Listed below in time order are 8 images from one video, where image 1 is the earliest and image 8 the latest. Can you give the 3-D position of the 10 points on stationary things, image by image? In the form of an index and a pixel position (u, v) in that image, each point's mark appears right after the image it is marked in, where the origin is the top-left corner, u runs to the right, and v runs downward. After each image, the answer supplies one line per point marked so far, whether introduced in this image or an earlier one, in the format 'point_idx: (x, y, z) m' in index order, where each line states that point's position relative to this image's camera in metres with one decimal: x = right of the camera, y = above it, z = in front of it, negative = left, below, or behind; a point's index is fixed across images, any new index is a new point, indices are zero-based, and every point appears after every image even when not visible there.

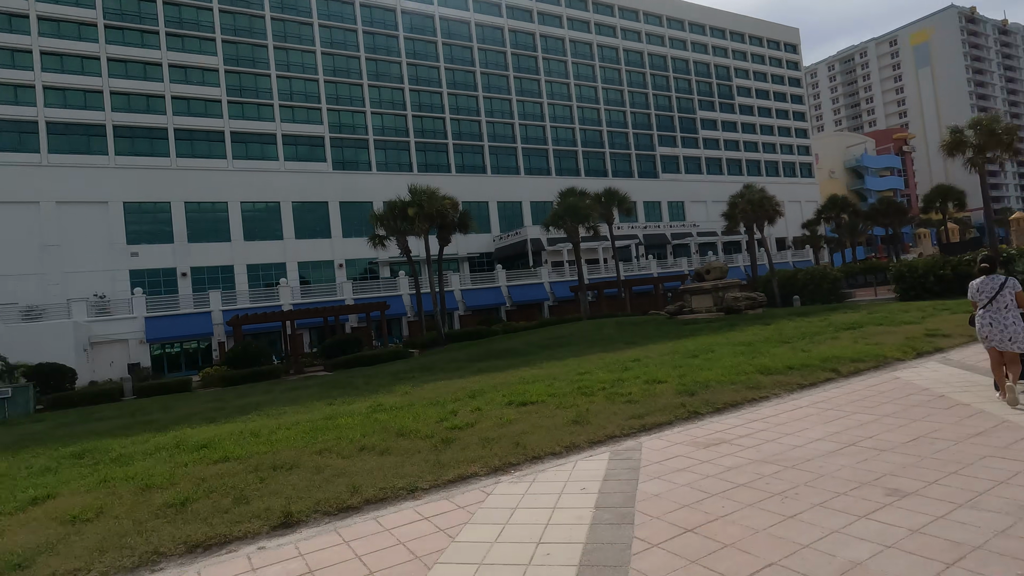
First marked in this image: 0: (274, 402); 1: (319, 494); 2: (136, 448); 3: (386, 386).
0: (-6.4, -3.1, +15.3) m
1: (-2.1, -2.2, +6.0) m
2: (-6.6, -2.8, +9.9) m
3: (-3.7, -2.8, +16.4) m
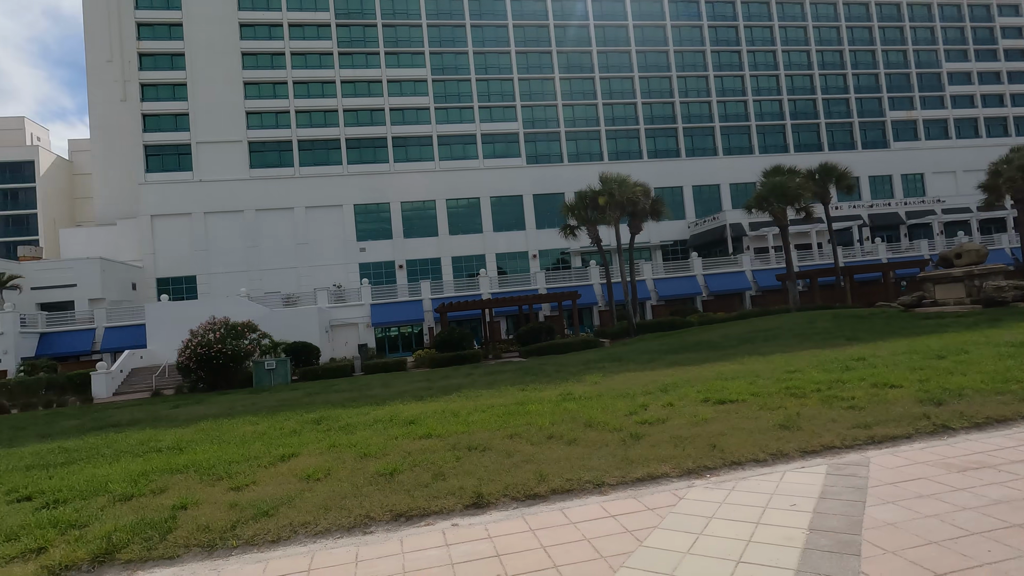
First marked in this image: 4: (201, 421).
0: (-1.1, -2.8, +16.4) m
1: (0.0, -2.1, +6.2) m
2: (-3.1, -2.7, +11.3) m
3: (+1.9, -2.5, +16.5) m
4: (-7.2, -3.1, +13.2) m
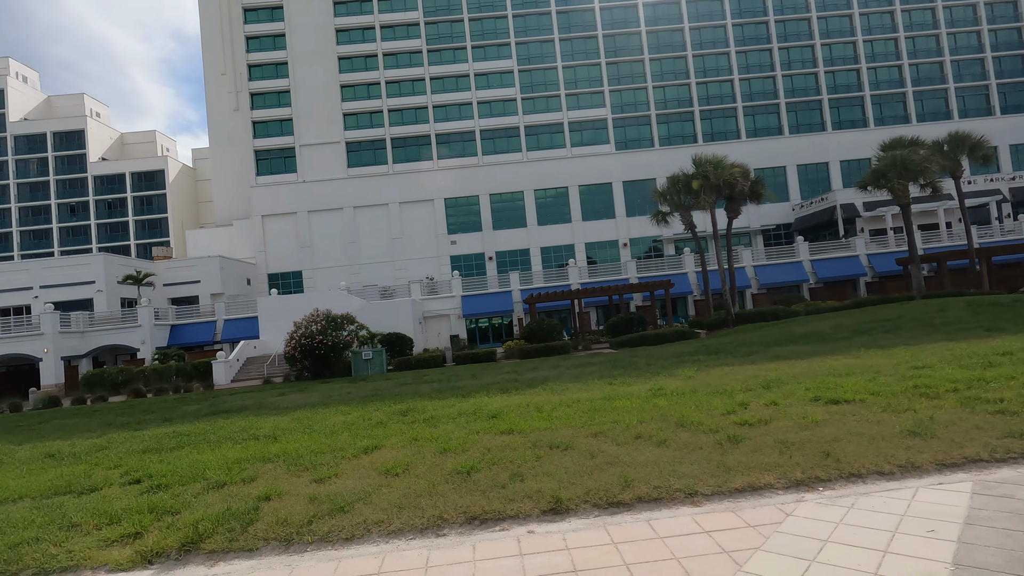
0: (+1.4, -2.6, +16.0) m
1: (+0.8, -2.0, +5.8) m
2: (-1.4, -2.5, +11.3) m
3: (+4.3, -2.2, +15.7) m
4: (-5.1, -3.0, +13.8) m
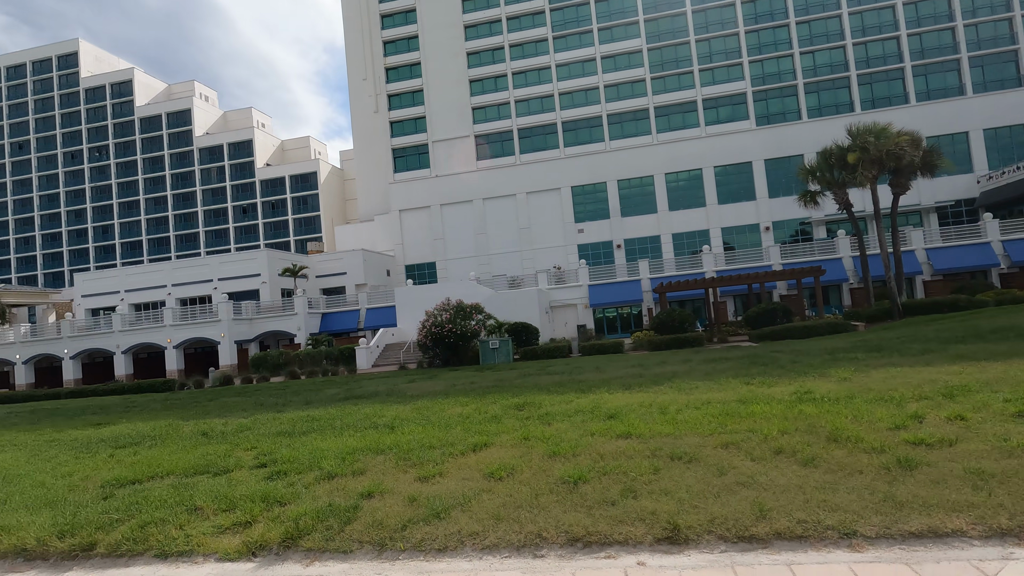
0: (+4.7, -2.3, +14.8) m
1: (+1.8, -1.9, +4.9) m
2: (+0.9, -2.3, +10.8) m
3: (+7.5, -1.9, +13.7) m
4: (-2.2, -2.8, +14.1) m
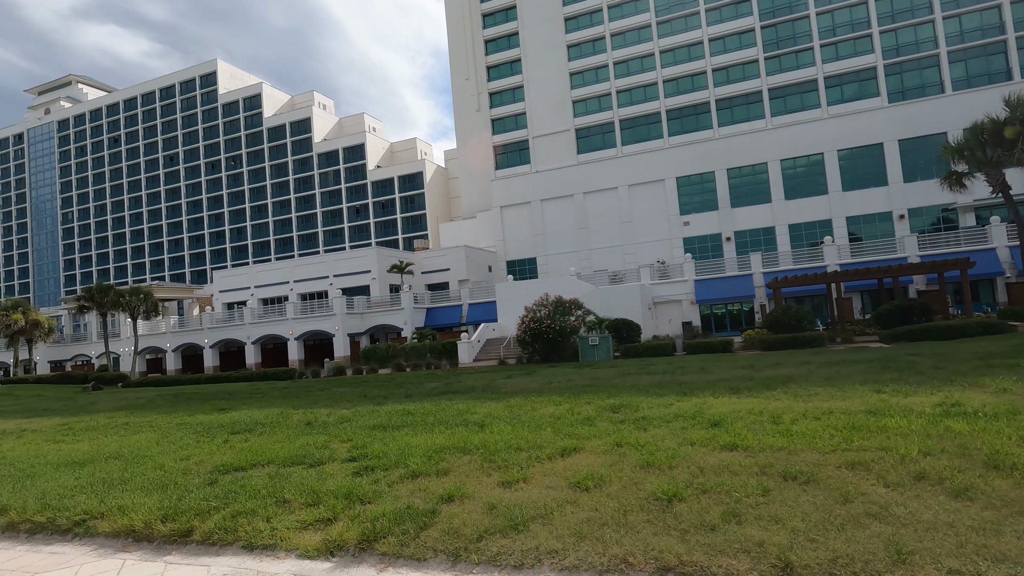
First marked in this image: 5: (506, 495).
0: (+7.0, -2.2, +13.4) m
1: (+2.4, -1.9, +4.1) m
2: (+2.6, -2.2, +10.1) m
3: (+9.6, -1.8, +11.8) m
4: (+0.2, -2.7, +13.9) m
5: (-0.1, -2.1, +5.7) m
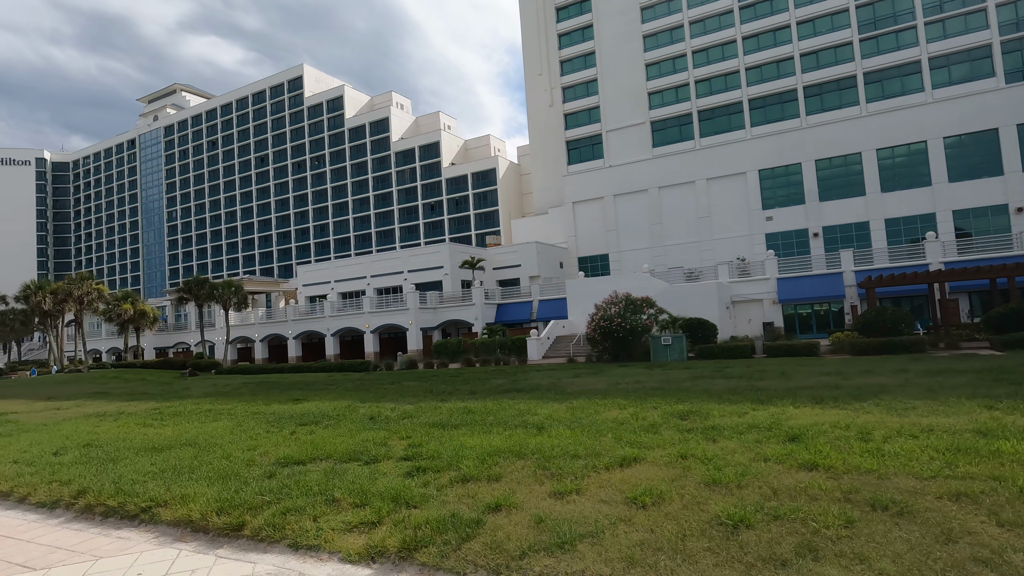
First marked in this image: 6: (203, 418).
0: (+8.4, -2.2, +12.1) m
1: (+2.7, -1.9, +3.5) m
2: (+3.6, -2.2, +9.4) m
3: (+10.8, -1.9, +10.2) m
4: (+1.7, -2.6, +13.5) m
5: (+0.4, -2.1, +5.4) m
6: (-7.4, -3.1, +13.5) m
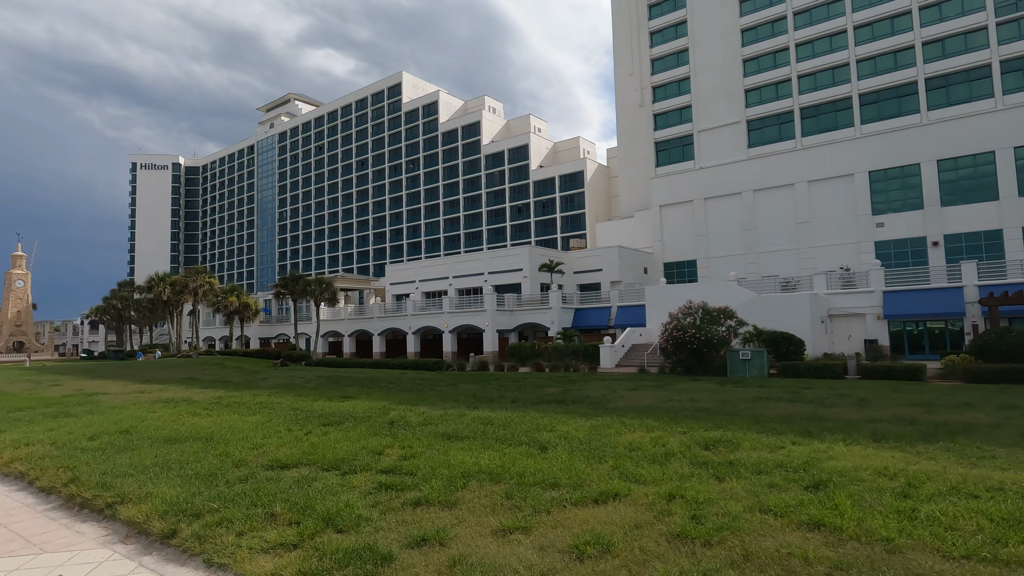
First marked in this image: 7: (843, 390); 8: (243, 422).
0: (+8.8, -2.6, +10.2) m
1: (+1.7, -2.1, +2.7) m
2: (+3.6, -2.5, +8.3) m
3: (+10.8, -2.4, +8.0) m
4: (+2.3, -2.9, +12.7) m
5: (-0.2, -2.3, +4.9) m
6: (-6.6, -3.1, +14.2) m
7: (+11.2, -3.6, +19.3) m
8: (-6.0, -2.9, +12.2) m
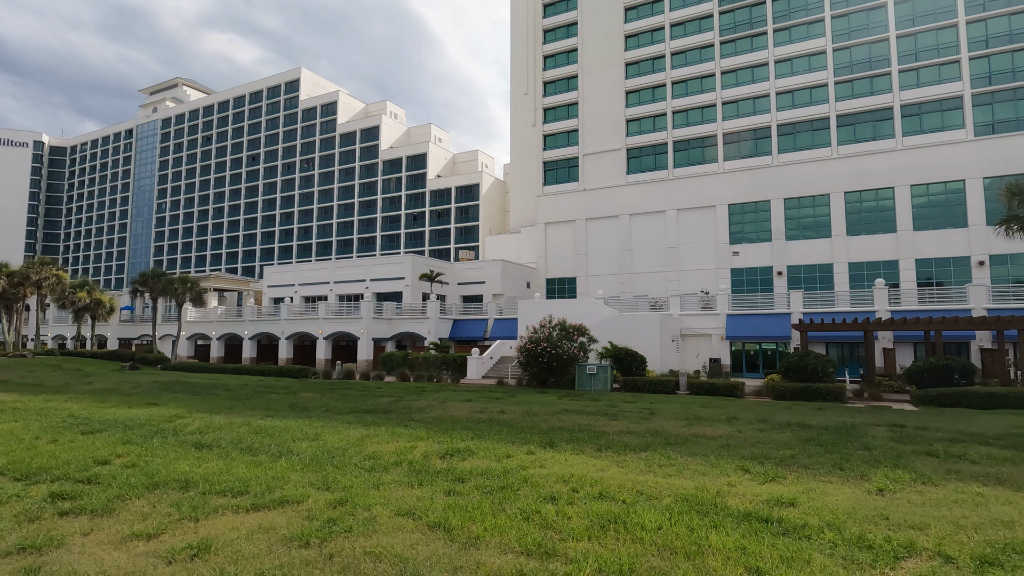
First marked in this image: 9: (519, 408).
0: (+4.2, -3.2, +11.7) m
1: (-1.6, -2.3, +3.2) m
2: (-0.6, -2.9, +9.1) m
3: (+6.5, -3.1, +9.9) m
4: (-2.6, -3.2, +13.2) m
5: (-3.8, -2.4, +5.1) m
6: (-11.6, -3.1, +13.2) m
7: (+5.1, -4.4, +21.1) m
8: (-10.7, -2.9, +11.4) m
9: (-0.1, -4.1, +19.0) m
